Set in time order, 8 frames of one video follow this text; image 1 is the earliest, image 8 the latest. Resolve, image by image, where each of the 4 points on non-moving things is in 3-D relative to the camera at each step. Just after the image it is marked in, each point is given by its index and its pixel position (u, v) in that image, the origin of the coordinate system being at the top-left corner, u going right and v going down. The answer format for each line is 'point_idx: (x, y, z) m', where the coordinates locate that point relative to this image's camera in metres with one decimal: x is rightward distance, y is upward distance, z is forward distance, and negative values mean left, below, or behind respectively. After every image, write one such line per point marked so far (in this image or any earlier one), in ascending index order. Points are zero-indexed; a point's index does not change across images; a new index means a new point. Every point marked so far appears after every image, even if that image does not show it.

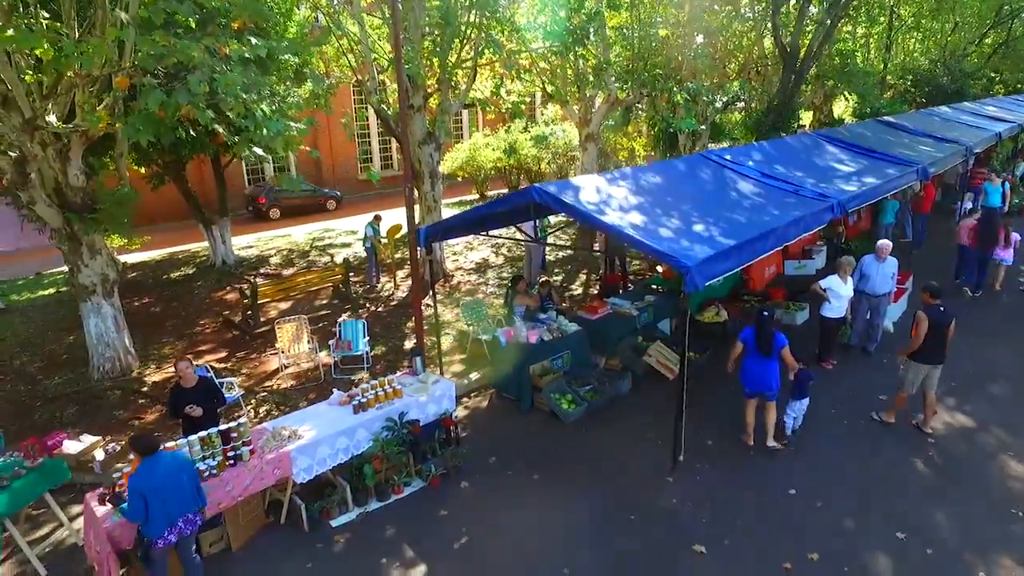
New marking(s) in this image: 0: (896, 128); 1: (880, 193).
0: (+10.0, +4.2, +14.2) m
1: (+6.1, +1.6, +9.2) m
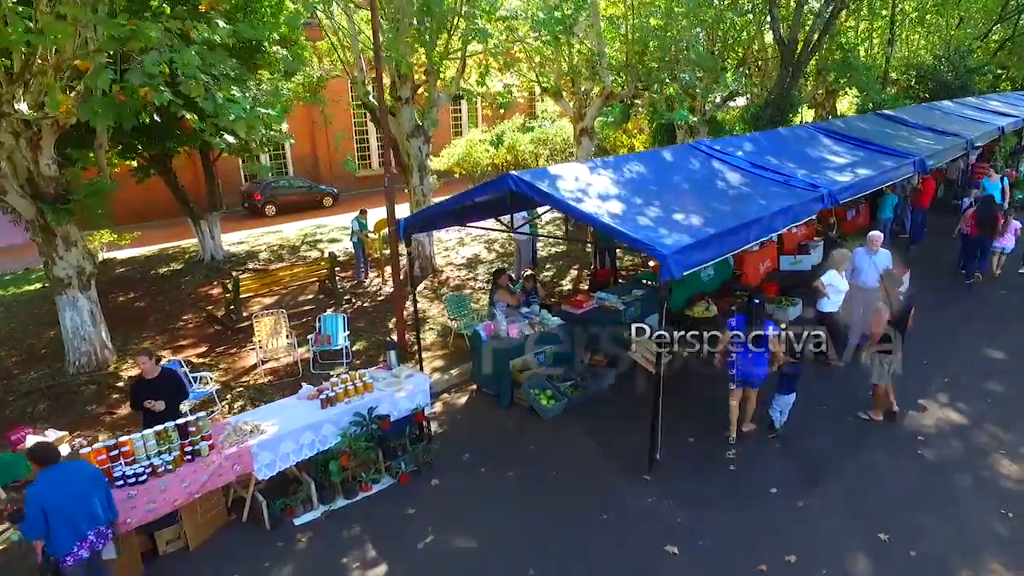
0: (+9.7, +4.3, +13.9) m
1: (+5.8, +1.6, +8.9) m
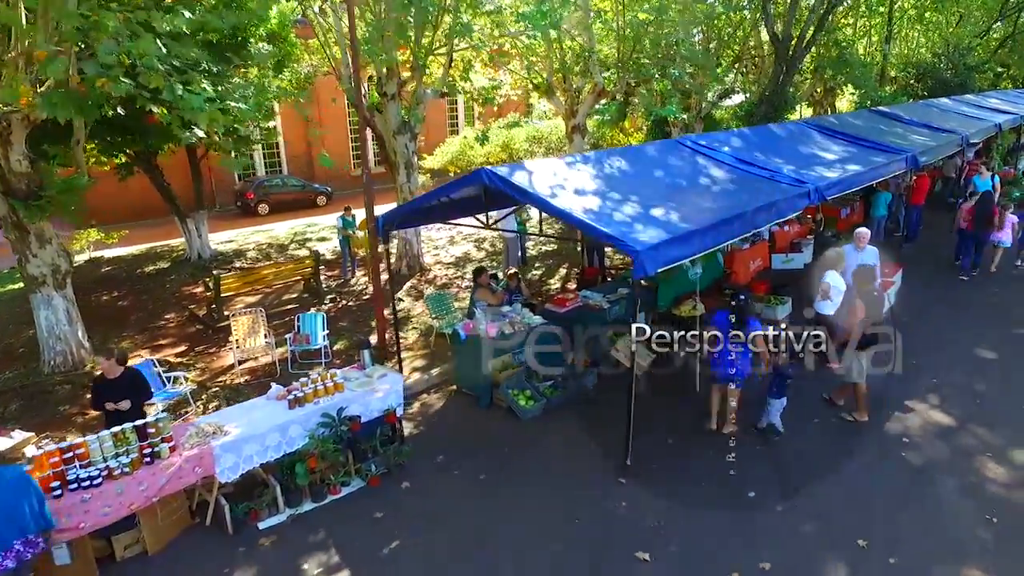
0: (+9.5, +4.3, +13.7) m
1: (+5.5, +1.7, +8.7) m
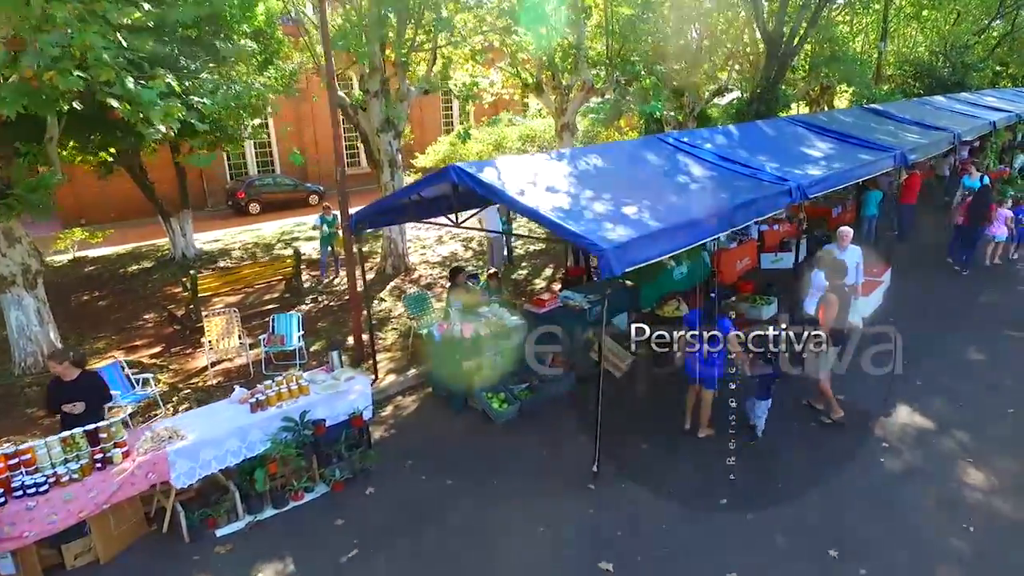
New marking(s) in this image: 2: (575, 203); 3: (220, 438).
0: (+9.2, +4.3, +13.6) m
1: (+5.2, +1.7, +8.5) m
2: (+0.7, +0.9, +5.9) m
3: (-2.8, -1.5, +5.3) m
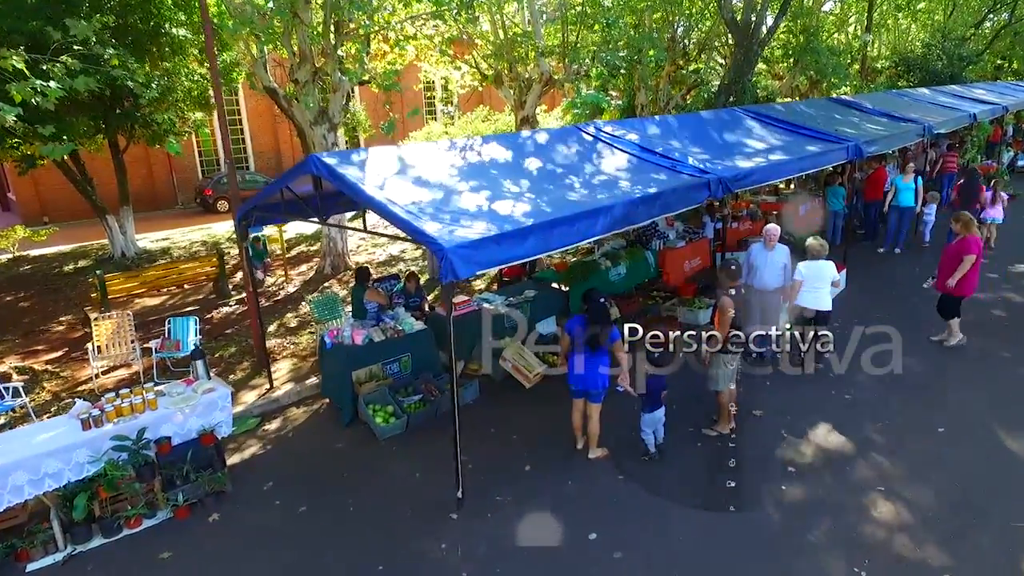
0: (+7.9, +4.3, +12.8) m
1: (+3.9, +1.6, +7.9) m
2: (-0.6, +0.9, +5.2) m
3: (-4.1, -1.5, +4.8) m
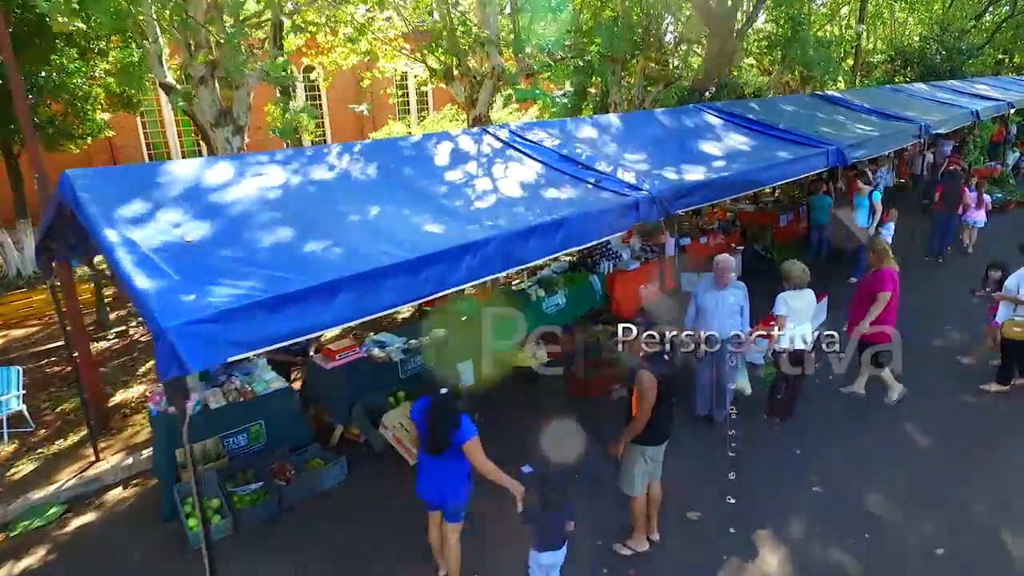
0: (+6.7, +3.8, +11.3) m
1: (+2.7, +1.2, +6.3) m
2: (-1.8, +0.4, +3.7) m
3: (-5.4, -2.0, +3.2) m
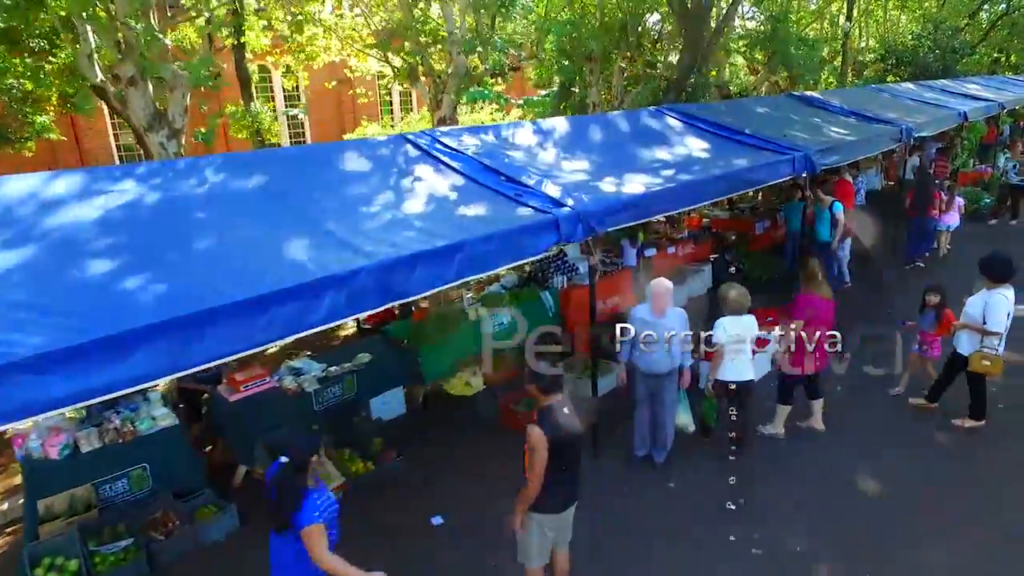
0: (+5.9, +3.6, +10.7) m
1: (+1.9, +0.9, +5.7) m
2: (-2.6, +0.1, +3.1) m
3: (-6.1, -2.3, +2.6) m
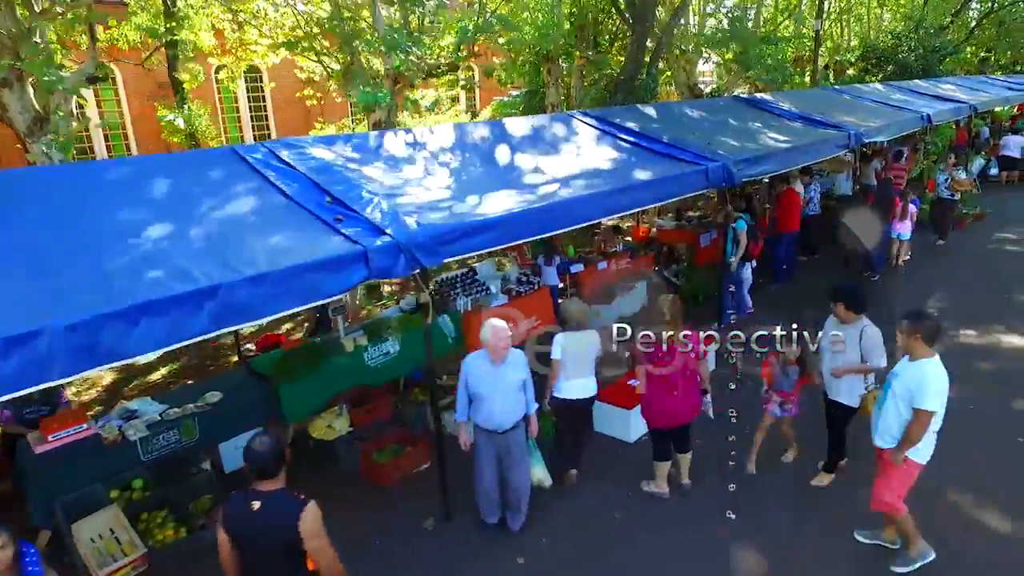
0: (+4.6, +3.3, +10.0) m
1: (+0.6, +0.6, +5.0) m
2: (-4.0, -0.2, +2.4) m
3: (-7.5, -2.6, +1.9) m
